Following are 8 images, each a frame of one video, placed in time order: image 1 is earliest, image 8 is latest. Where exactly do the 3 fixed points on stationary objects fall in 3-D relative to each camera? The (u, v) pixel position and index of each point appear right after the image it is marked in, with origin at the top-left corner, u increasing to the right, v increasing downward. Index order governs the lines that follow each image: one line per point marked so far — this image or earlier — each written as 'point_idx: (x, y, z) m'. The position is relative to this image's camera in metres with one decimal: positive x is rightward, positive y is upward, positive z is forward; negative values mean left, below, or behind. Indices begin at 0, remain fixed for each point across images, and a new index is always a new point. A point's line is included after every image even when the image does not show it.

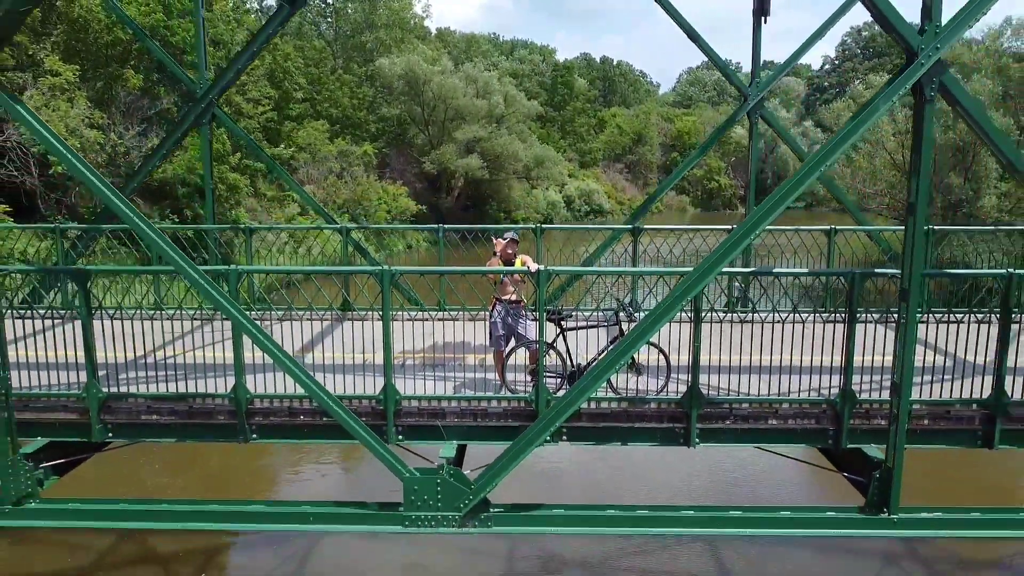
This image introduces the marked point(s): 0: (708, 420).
0: (+1.1, -0.7, +4.6) m
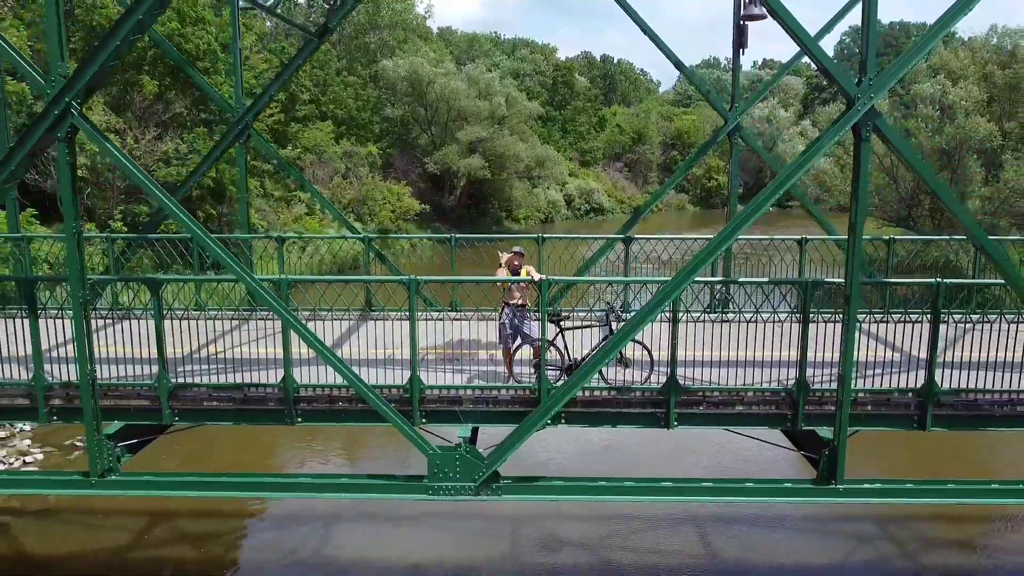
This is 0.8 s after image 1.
0: (+1.1, -0.8, +5.4) m
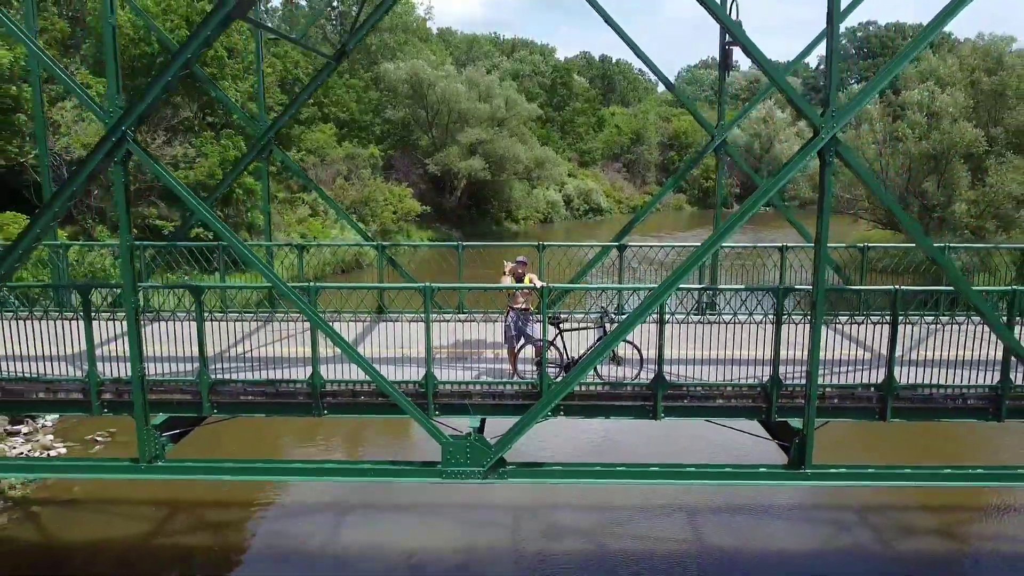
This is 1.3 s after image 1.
0: (+1.2, -0.8, +5.9) m
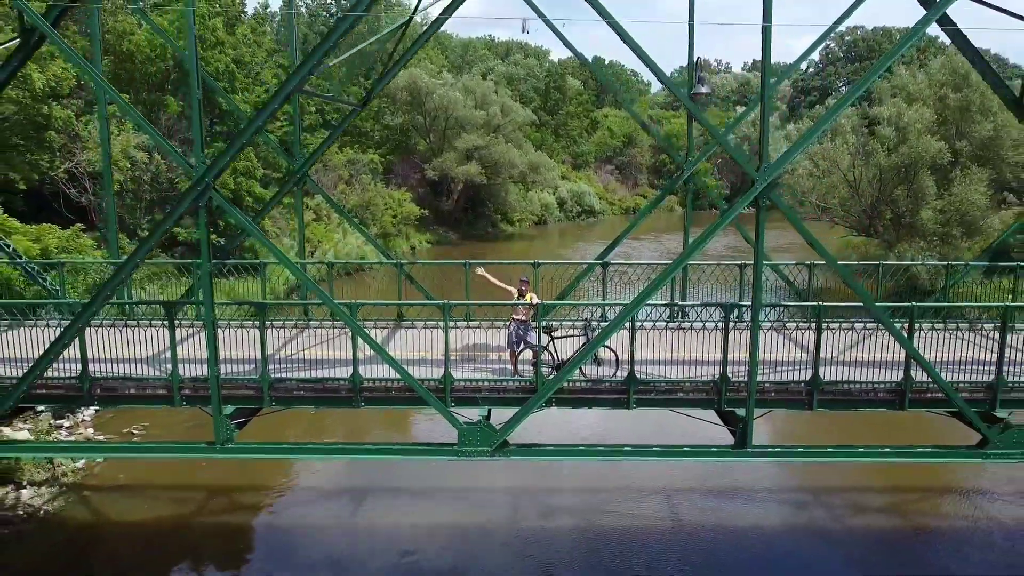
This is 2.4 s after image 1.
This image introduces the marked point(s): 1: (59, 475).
0: (+1.2, -1.0, +7.3) m
1: (-6.7, -2.8, +11.8) m
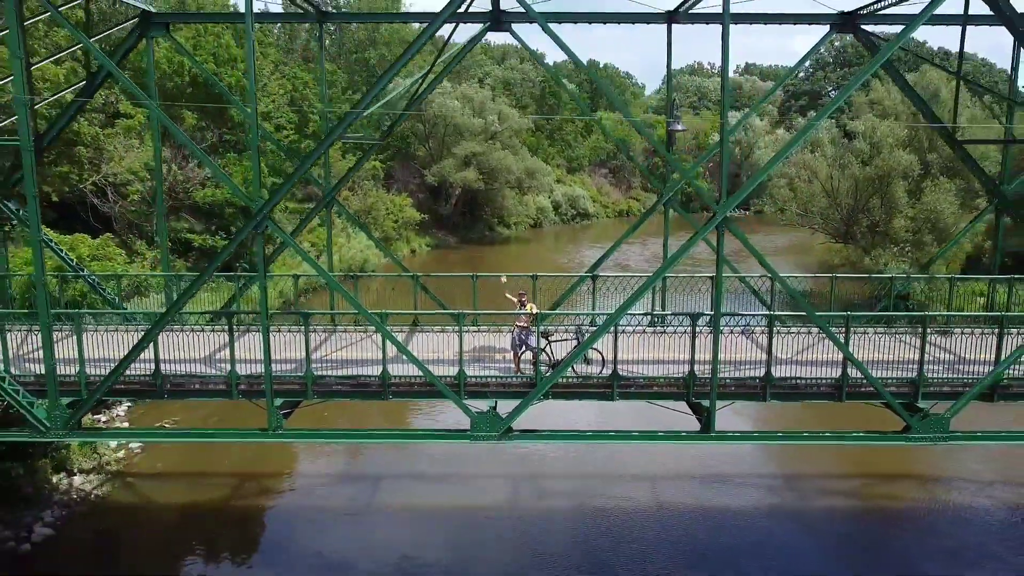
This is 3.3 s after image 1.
0: (+1.2, -1.1, +8.6) m
1: (-6.7, -2.9, +13.1) m
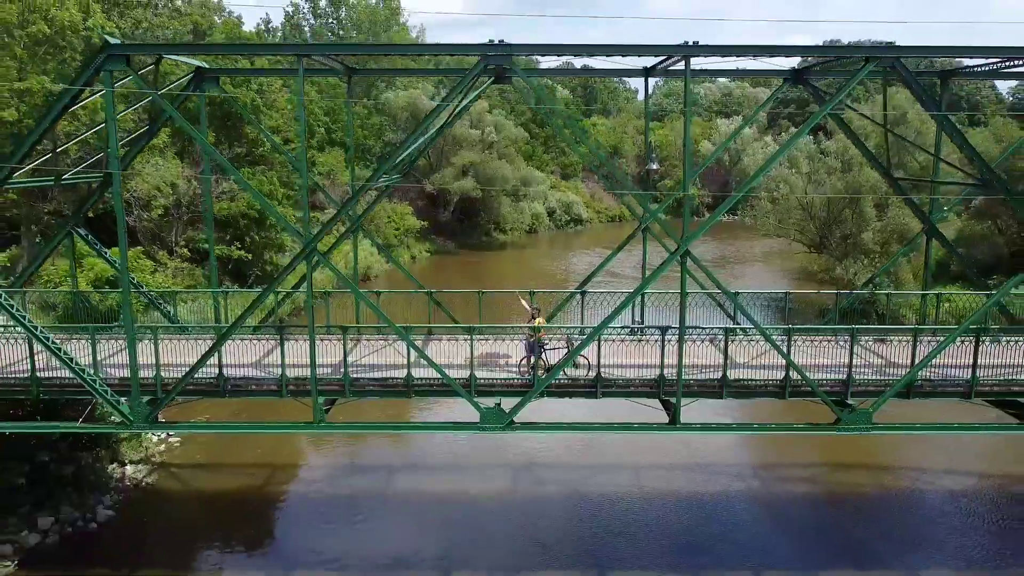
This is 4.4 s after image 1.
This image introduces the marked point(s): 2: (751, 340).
0: (+1.2, -1.3, +10.3) m
1: (-6.7, -3.1, +14.8) m
2: (+3.3, -0.7, +10.9) m
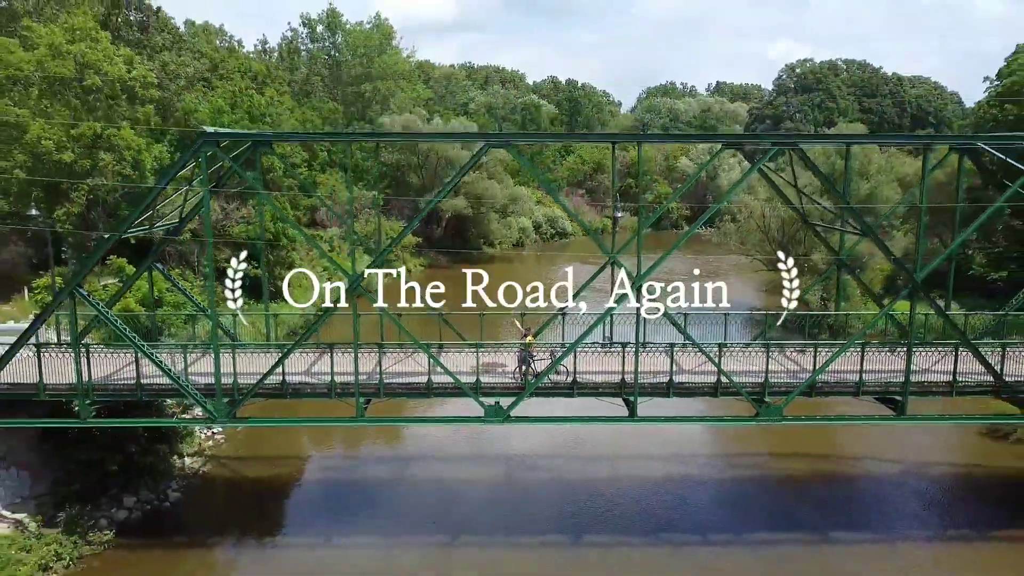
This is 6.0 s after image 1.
0: (+1.2, -1.7, +13.3) m
1: (-6.9, -3.6, +17.6) m
2: (+3.2, -1.1, +13.9) m
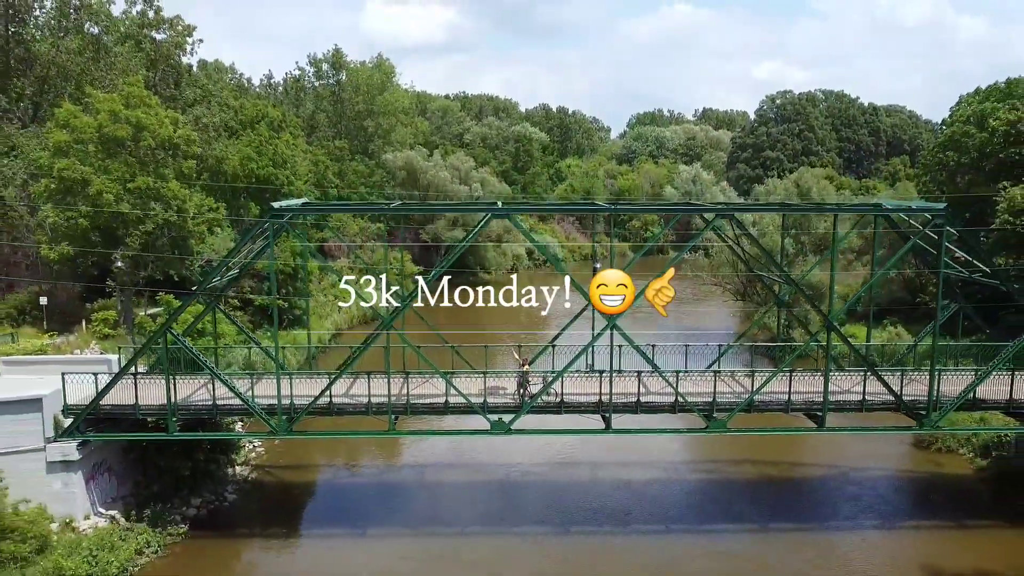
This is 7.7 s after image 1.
0: (+1.2, -2.5, +16.5) m
1: (-6.9, -4.5, +20.7) m
2: (+3.2, -1.9, +17.2) m
